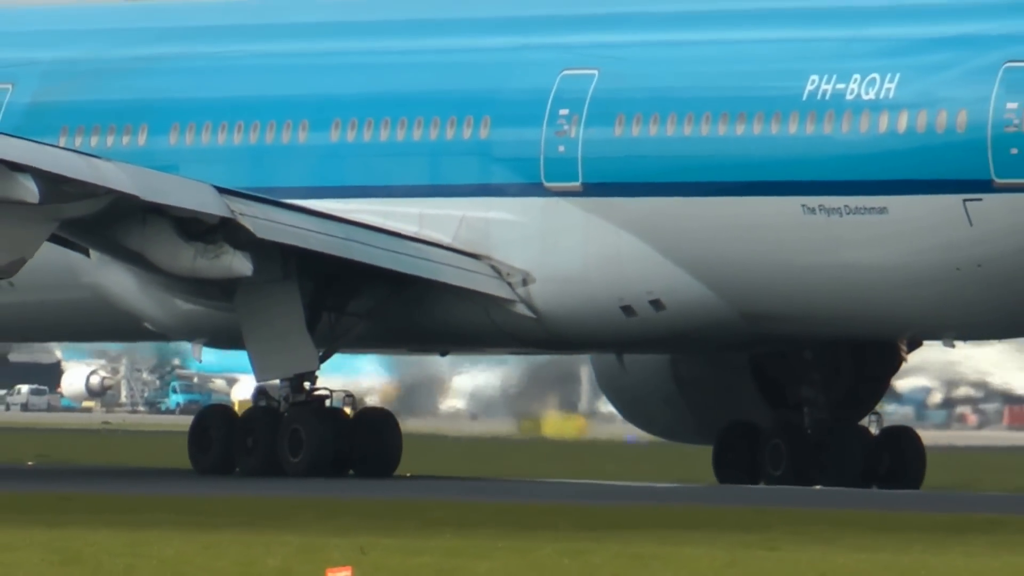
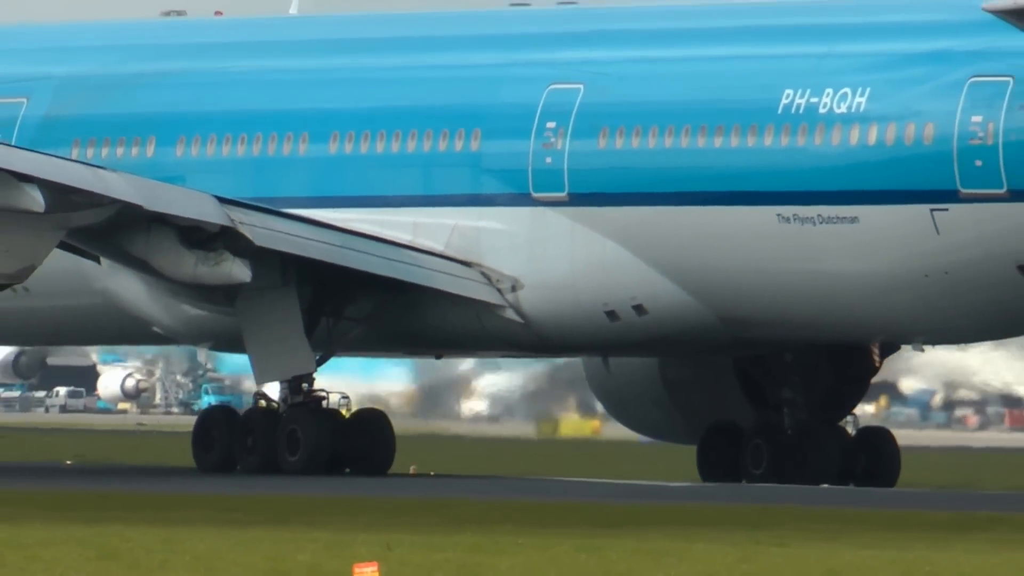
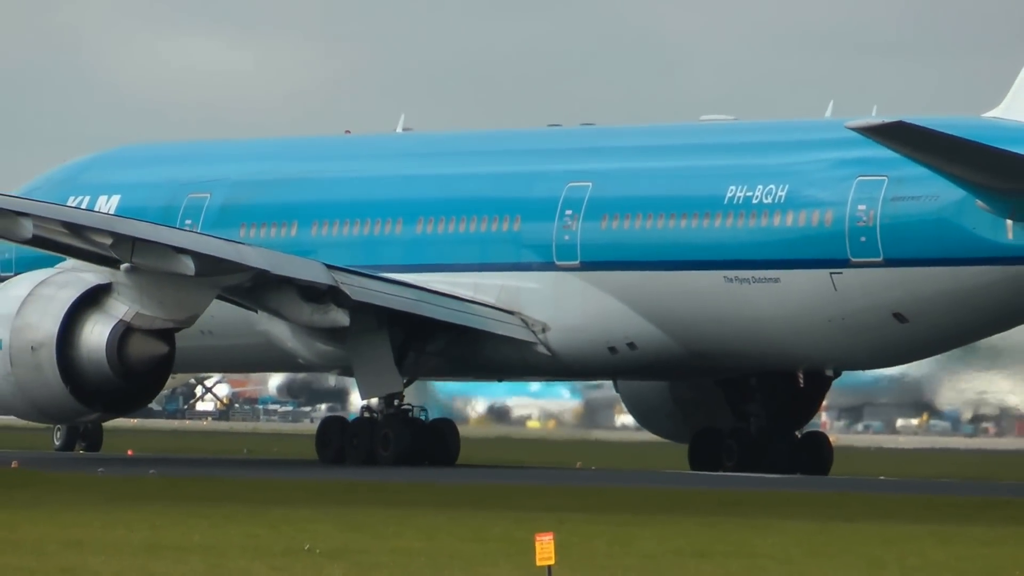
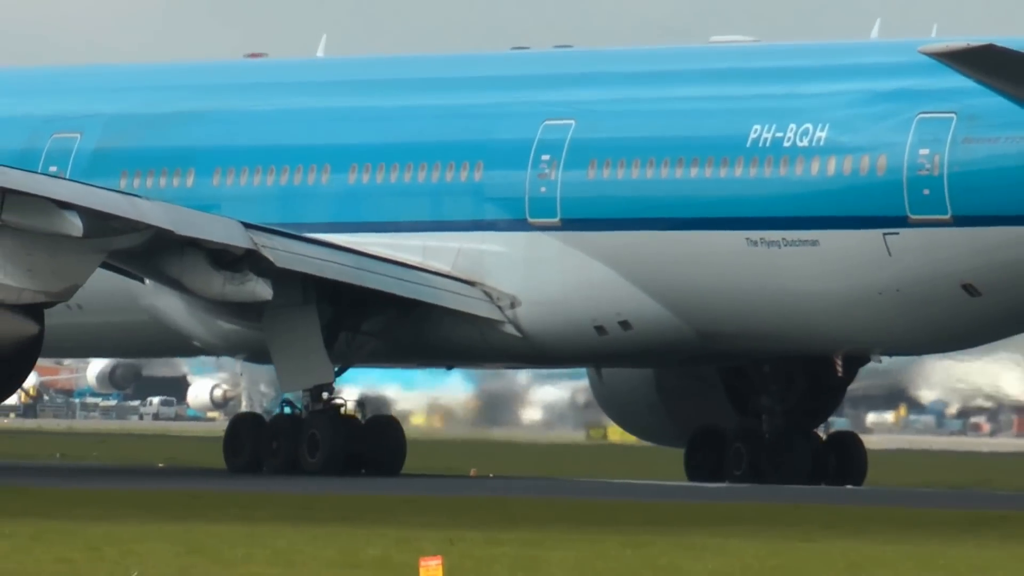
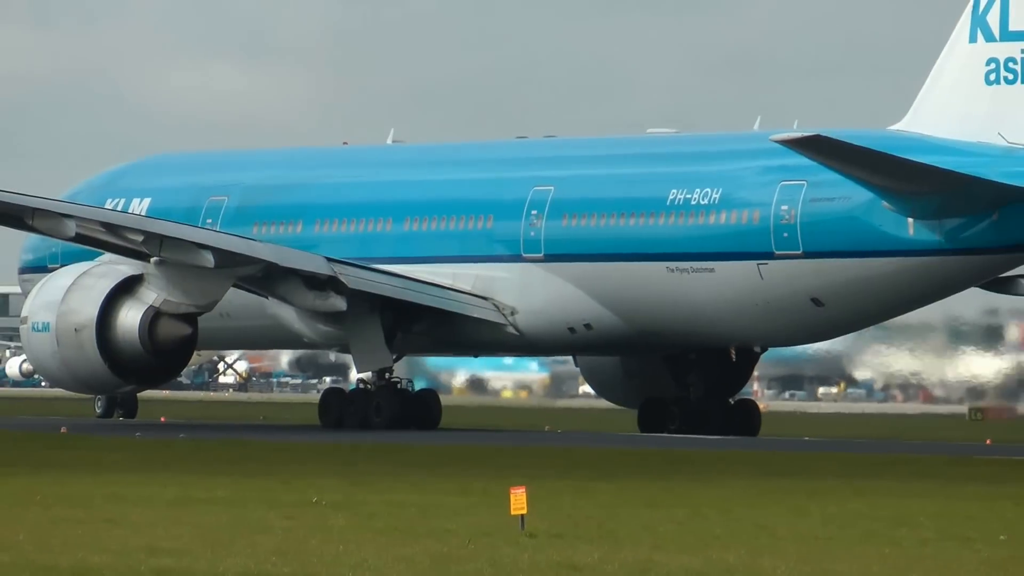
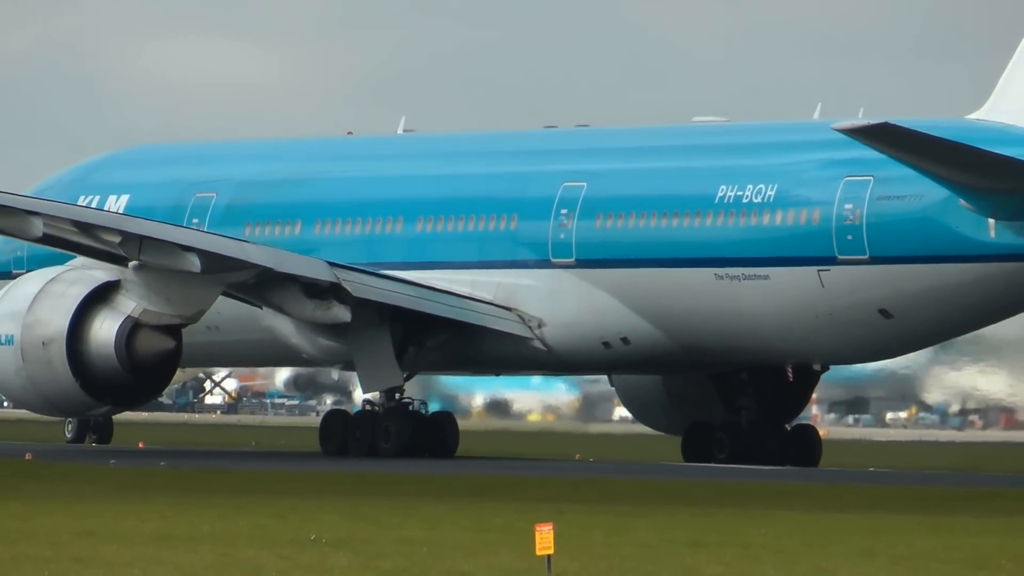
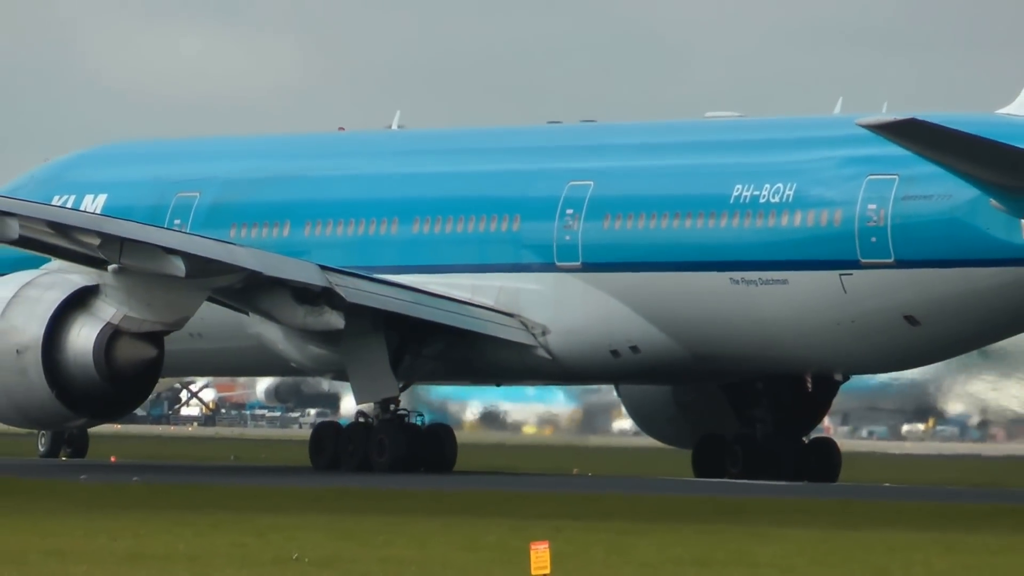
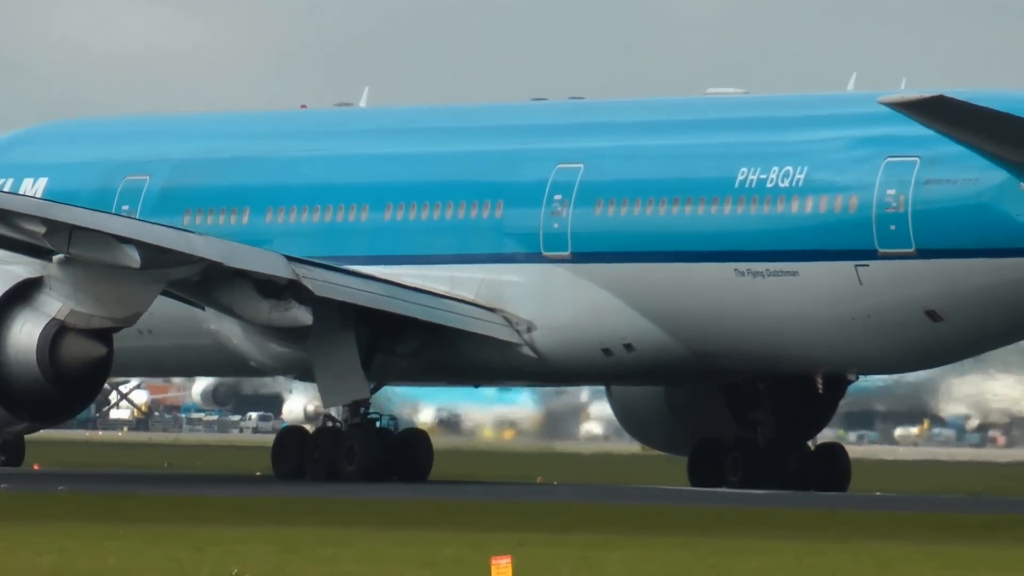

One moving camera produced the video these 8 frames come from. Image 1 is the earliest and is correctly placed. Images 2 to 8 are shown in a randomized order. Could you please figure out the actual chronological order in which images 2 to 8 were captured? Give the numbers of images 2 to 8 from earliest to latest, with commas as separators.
2, 4, 8, 7, 3, 6, 5
